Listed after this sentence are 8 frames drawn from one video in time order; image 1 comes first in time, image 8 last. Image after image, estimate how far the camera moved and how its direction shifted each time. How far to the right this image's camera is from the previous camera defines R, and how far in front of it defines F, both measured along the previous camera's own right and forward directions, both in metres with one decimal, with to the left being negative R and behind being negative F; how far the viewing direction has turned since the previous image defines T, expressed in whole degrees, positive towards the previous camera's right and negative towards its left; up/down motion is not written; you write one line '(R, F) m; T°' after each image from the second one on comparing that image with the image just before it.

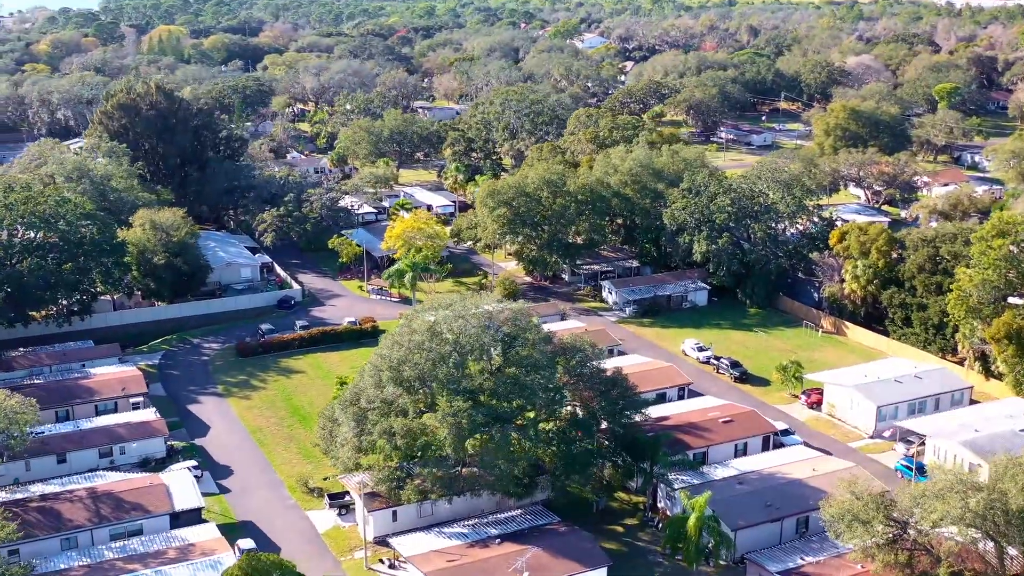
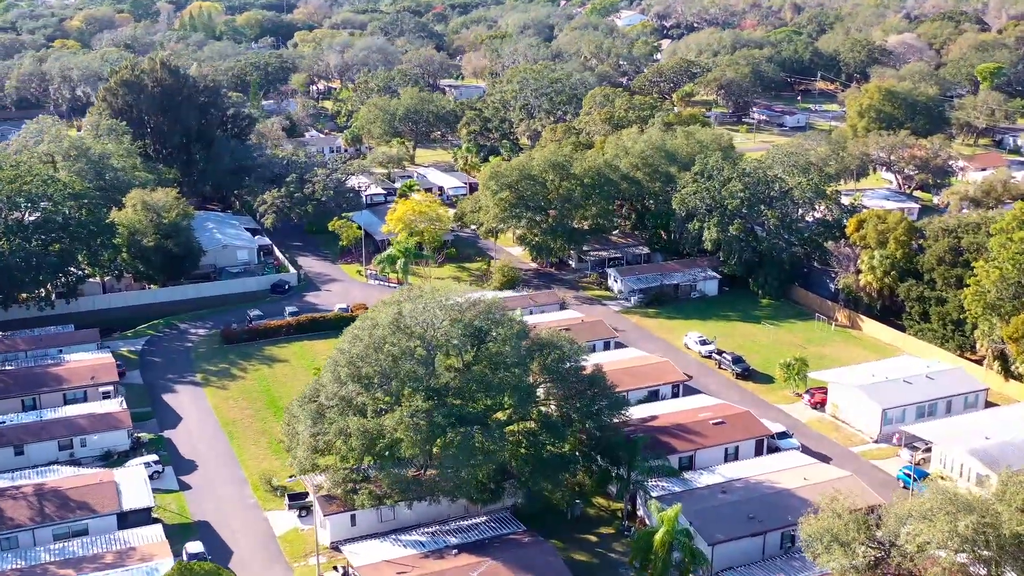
(+2.7, +2.8) m; -2°
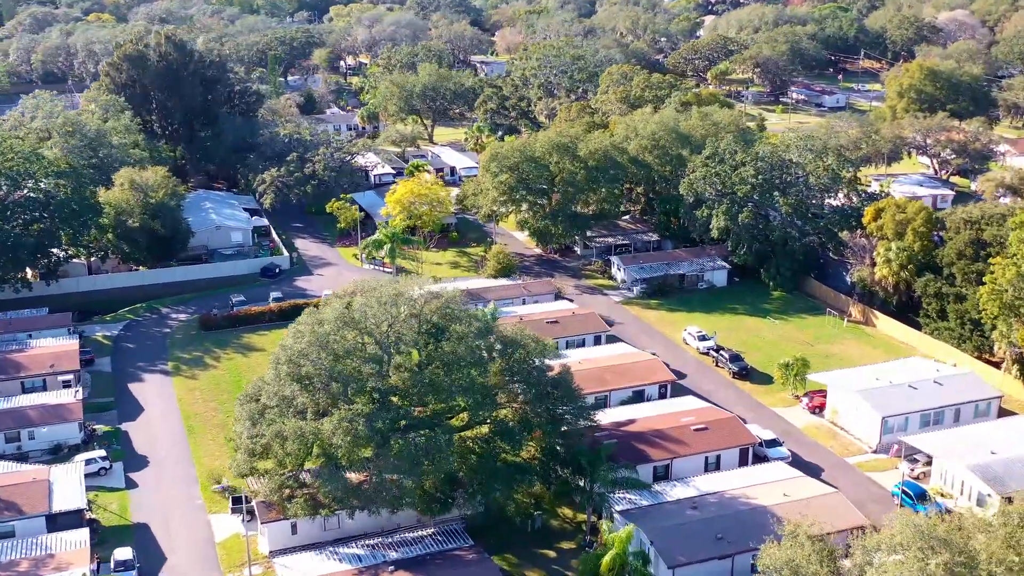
(+3.2, +3.1) m; -3°
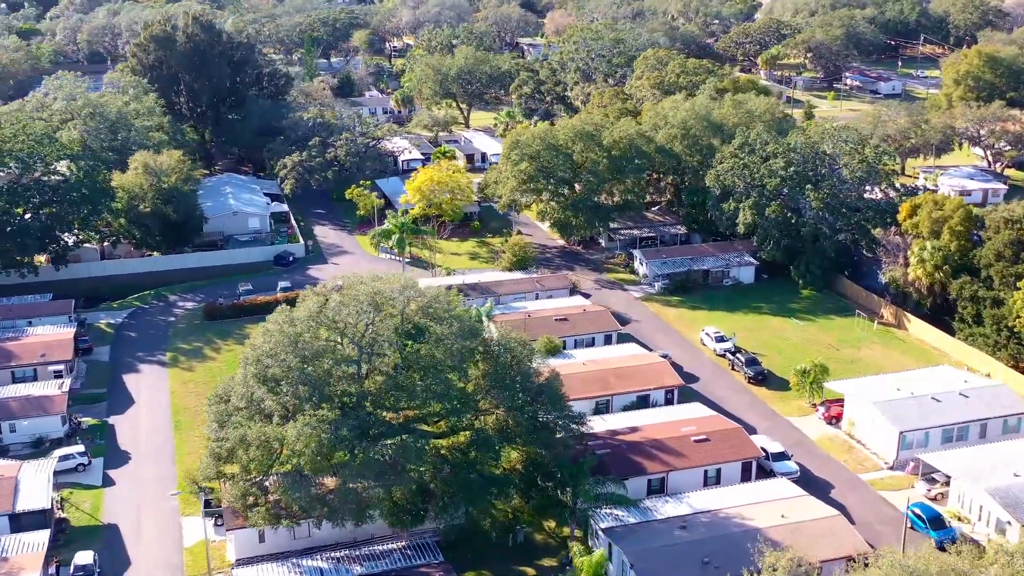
(+2.5, +2.3) m; -3°
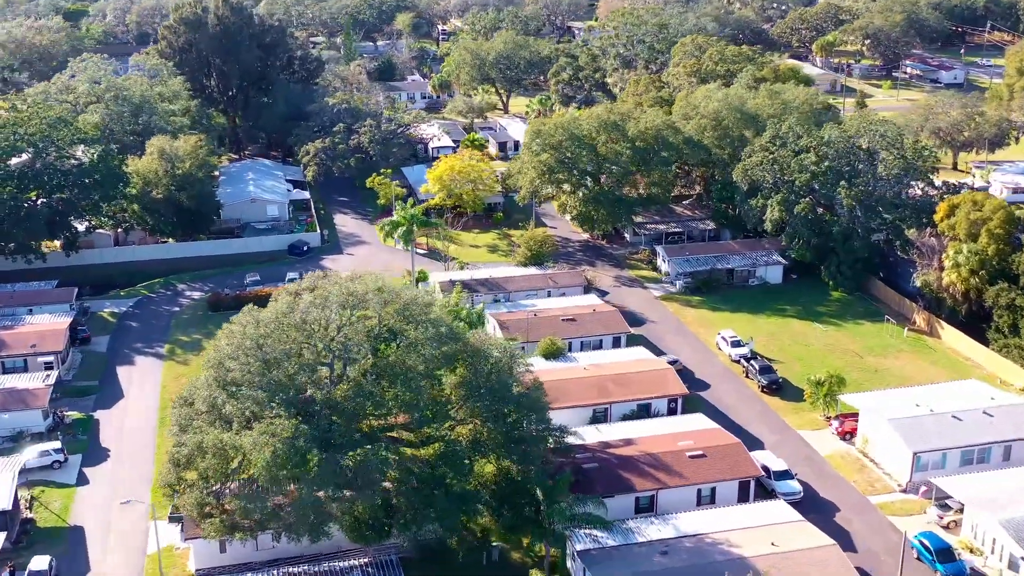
(+2.7, +2.2) m; -3°
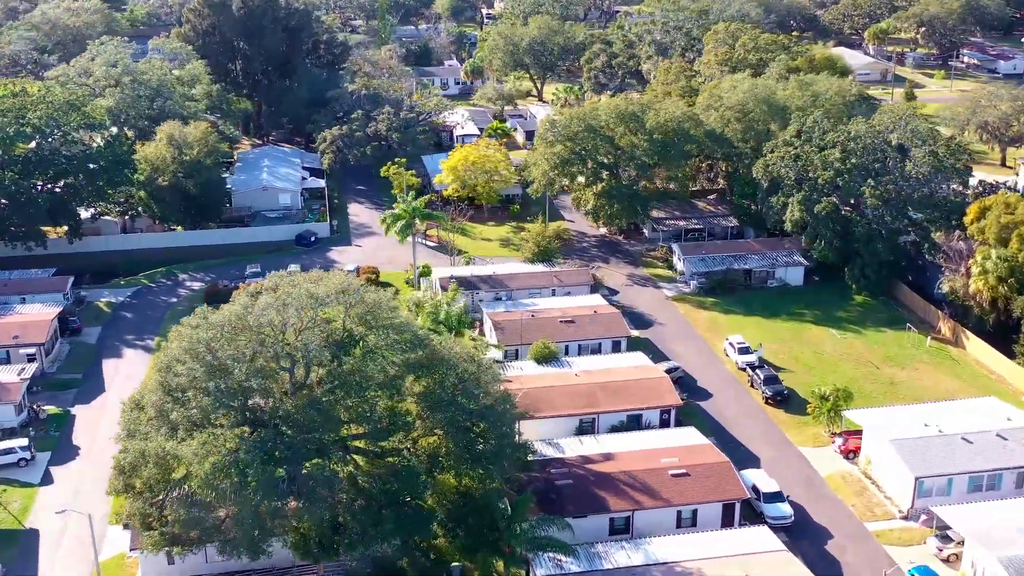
(+2.7, +2.2) m; -3°
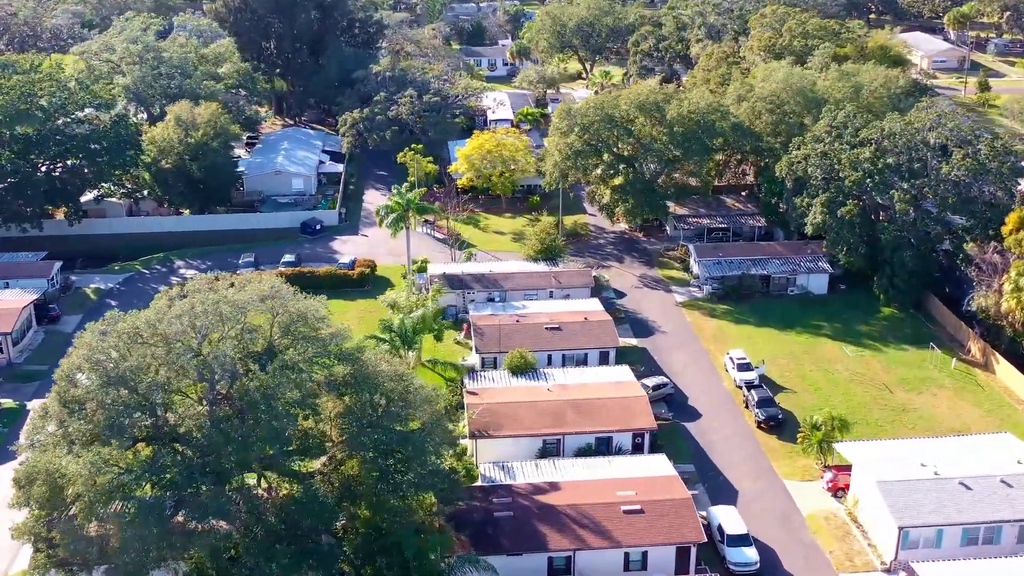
(+4.2, +3.2) m; -5°
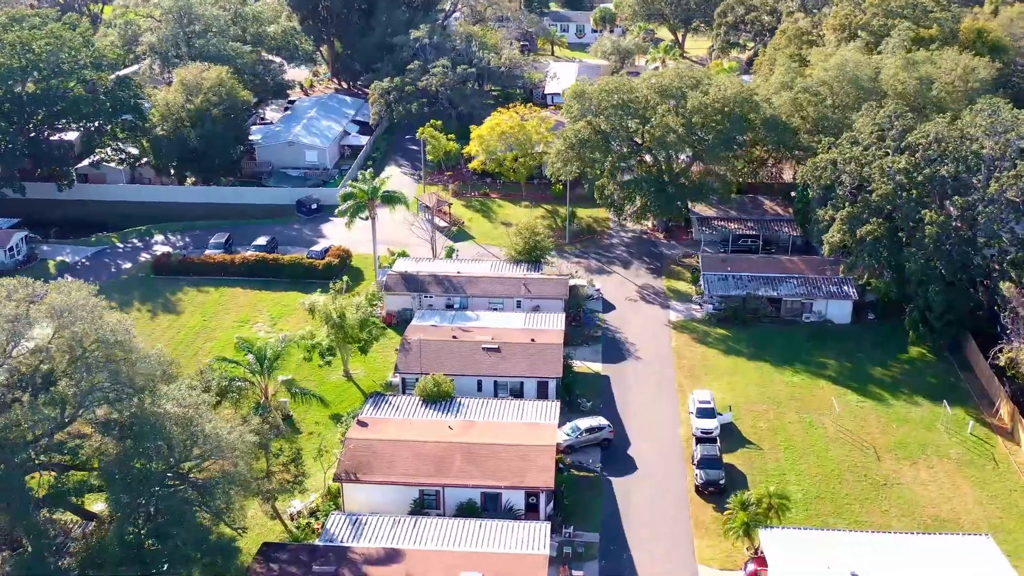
(+7.9, +6.2) m; -9°
